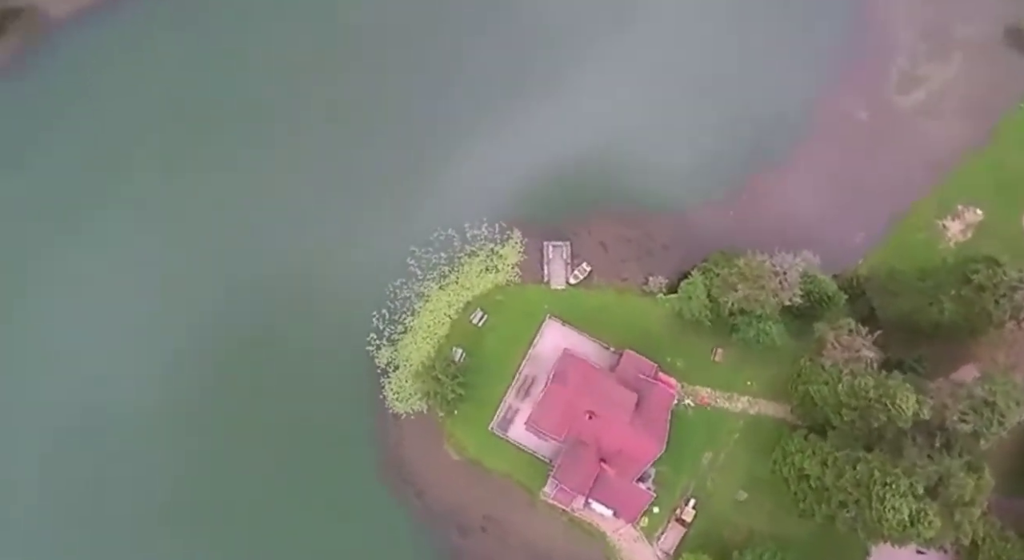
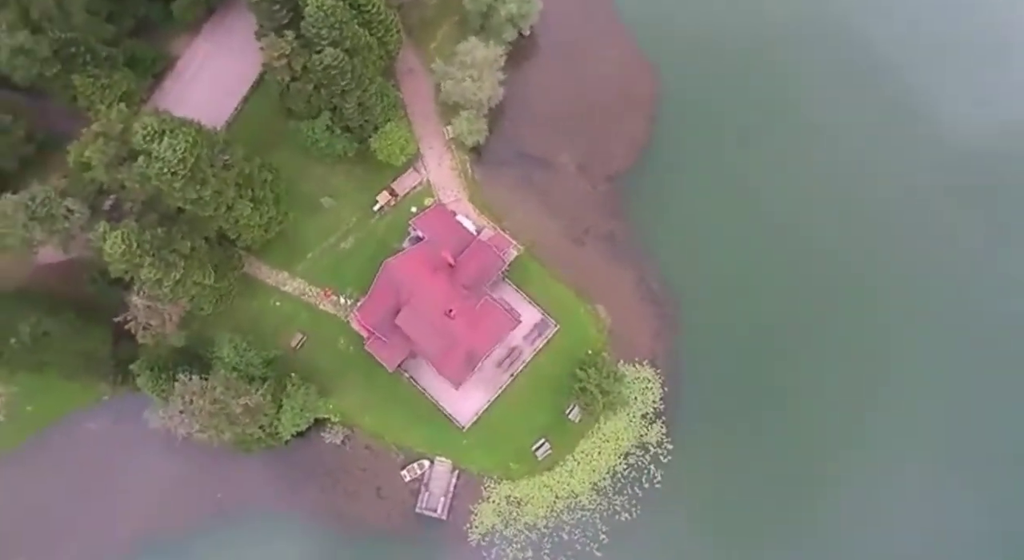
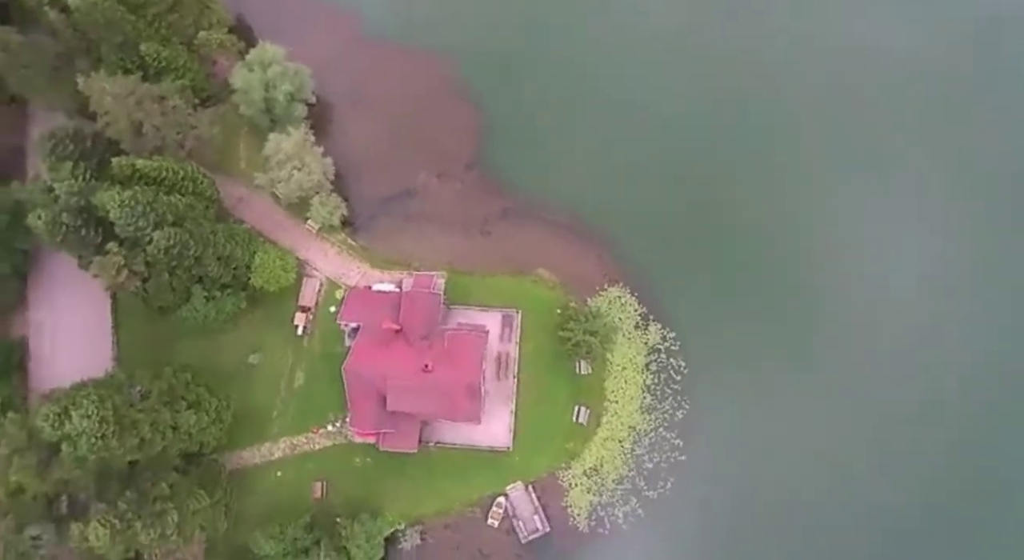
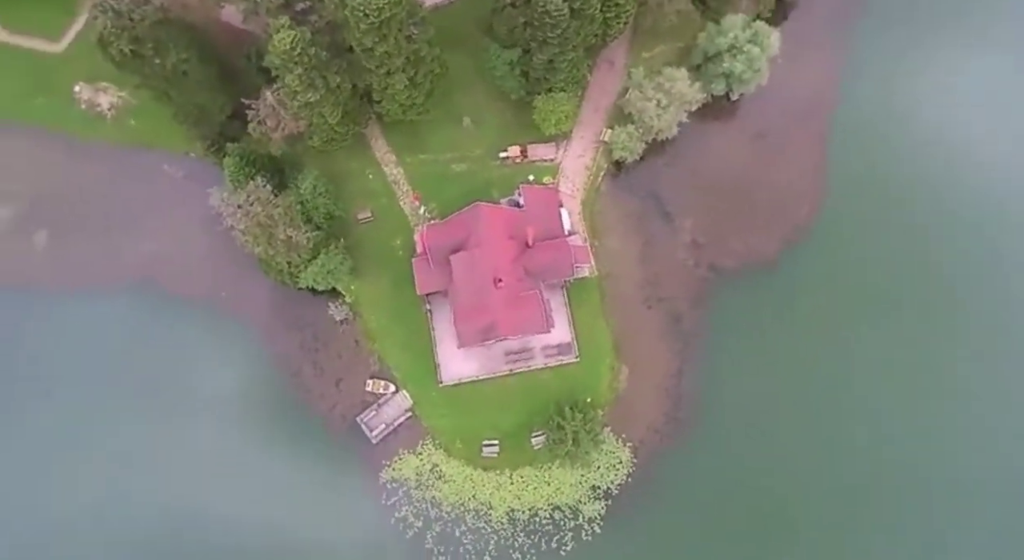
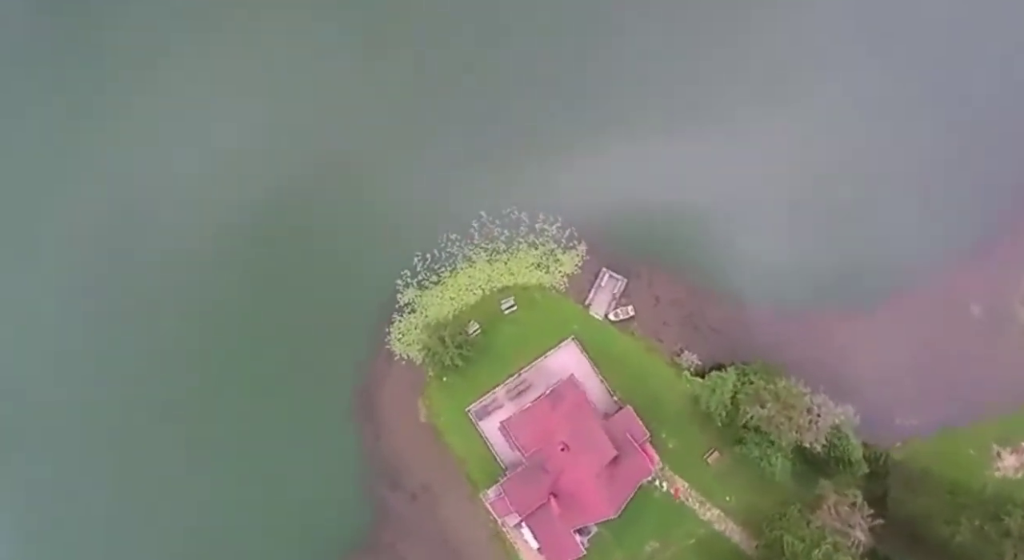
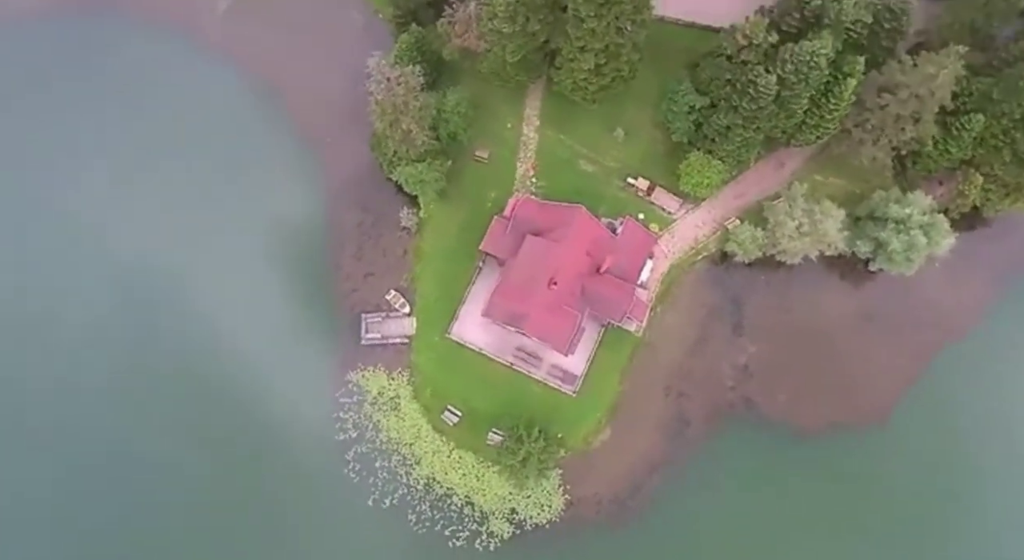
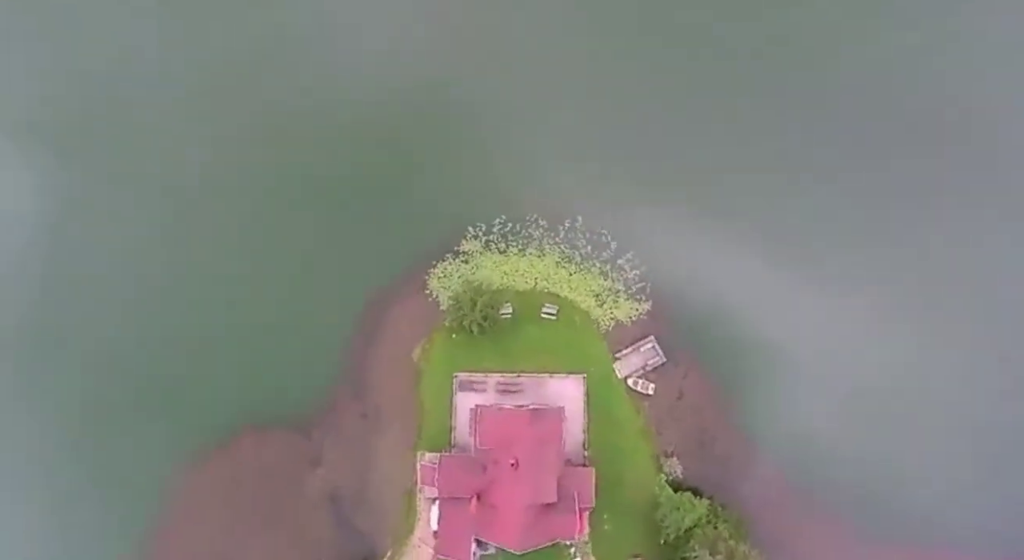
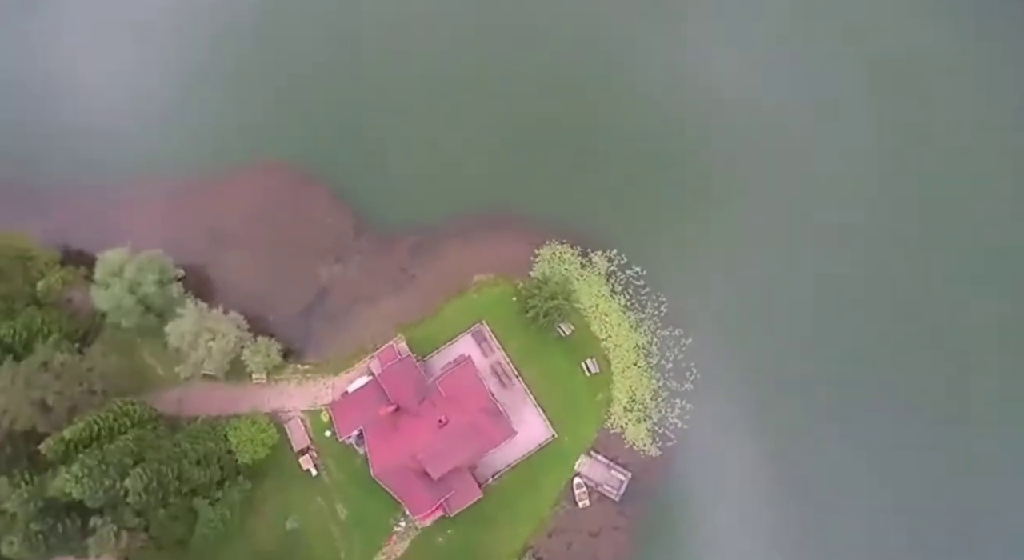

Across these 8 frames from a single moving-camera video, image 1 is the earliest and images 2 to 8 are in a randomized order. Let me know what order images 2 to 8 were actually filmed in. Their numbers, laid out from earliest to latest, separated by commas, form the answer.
5, 7, 8, 3, 2, 4, 6
